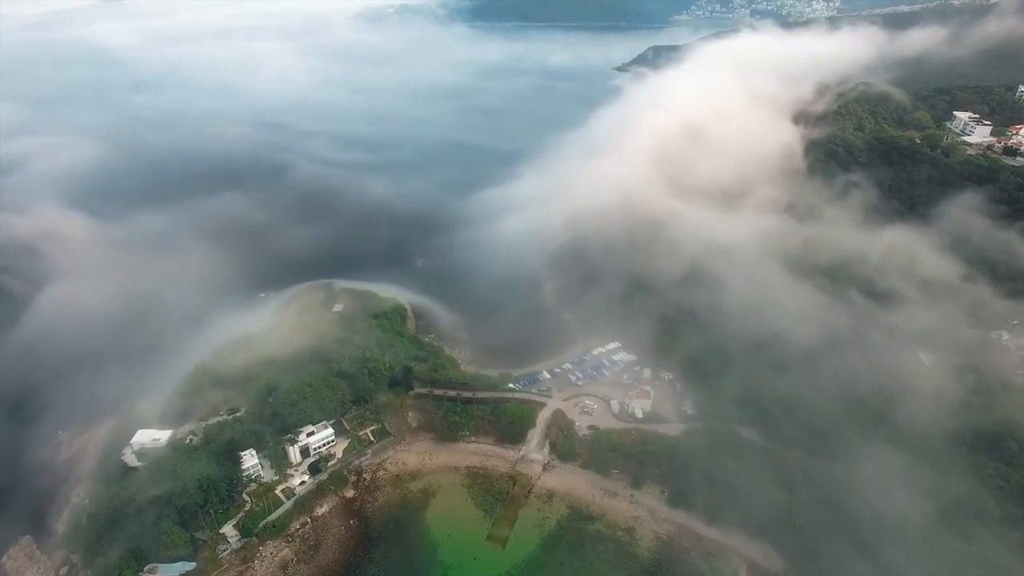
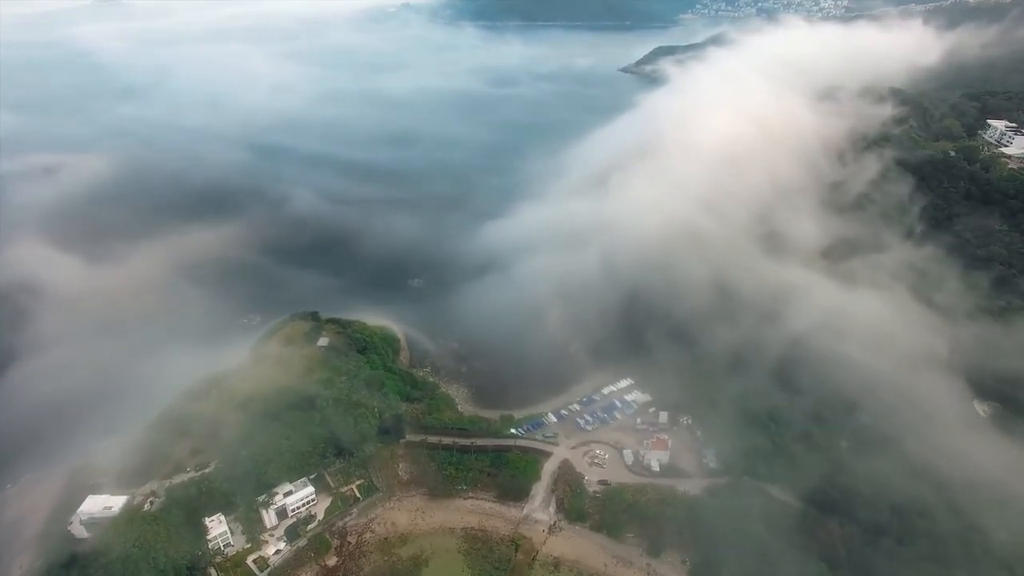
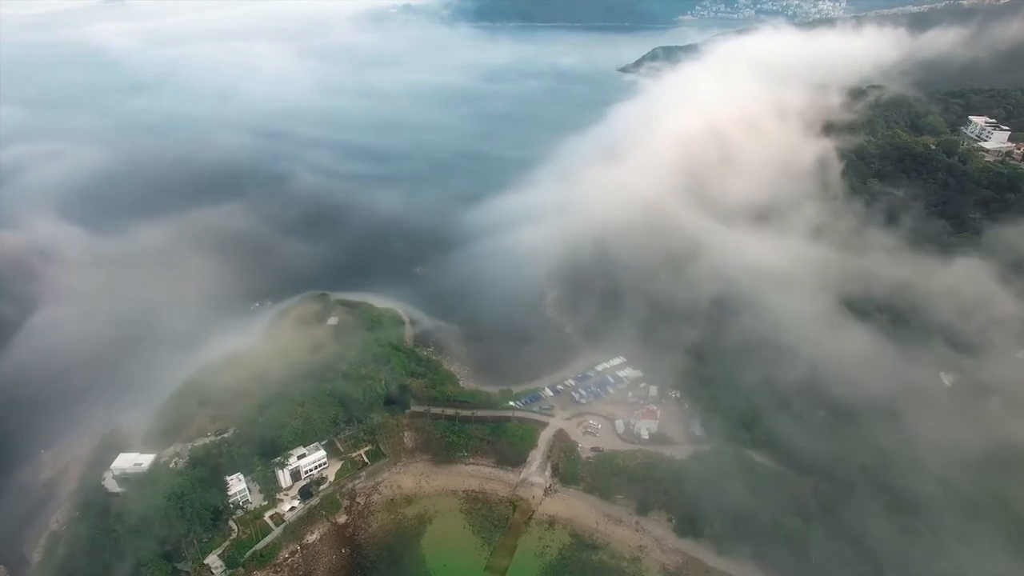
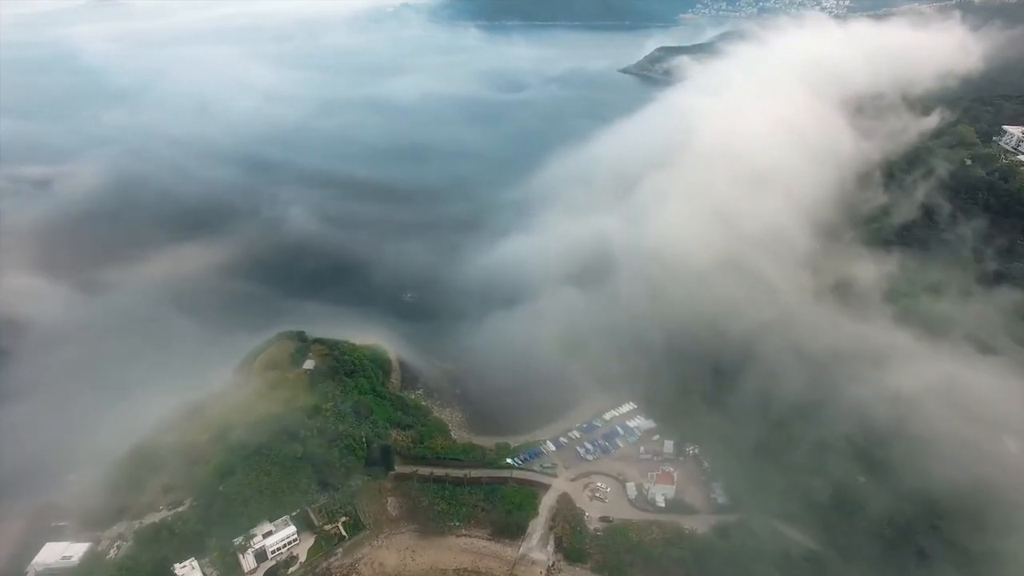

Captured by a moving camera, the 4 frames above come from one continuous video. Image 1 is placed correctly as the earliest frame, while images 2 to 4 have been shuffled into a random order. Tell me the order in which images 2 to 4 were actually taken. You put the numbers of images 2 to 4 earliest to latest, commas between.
3, 2, 4
